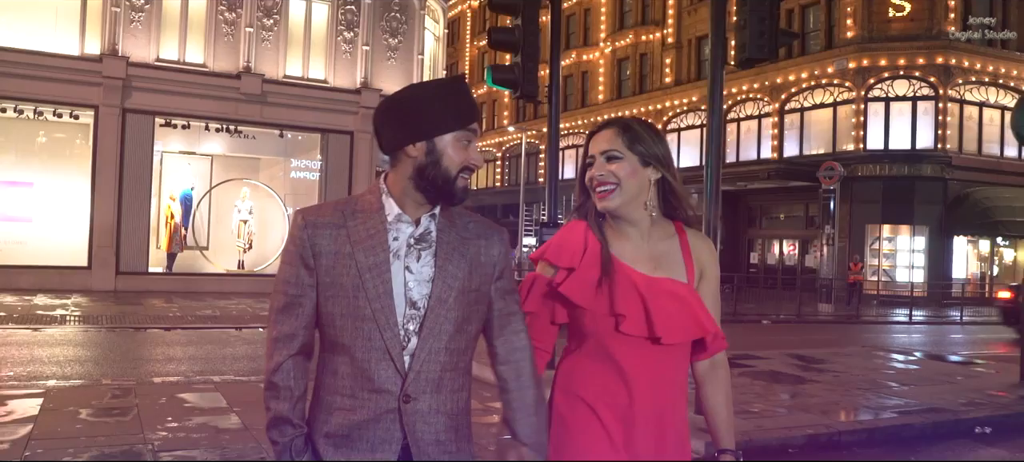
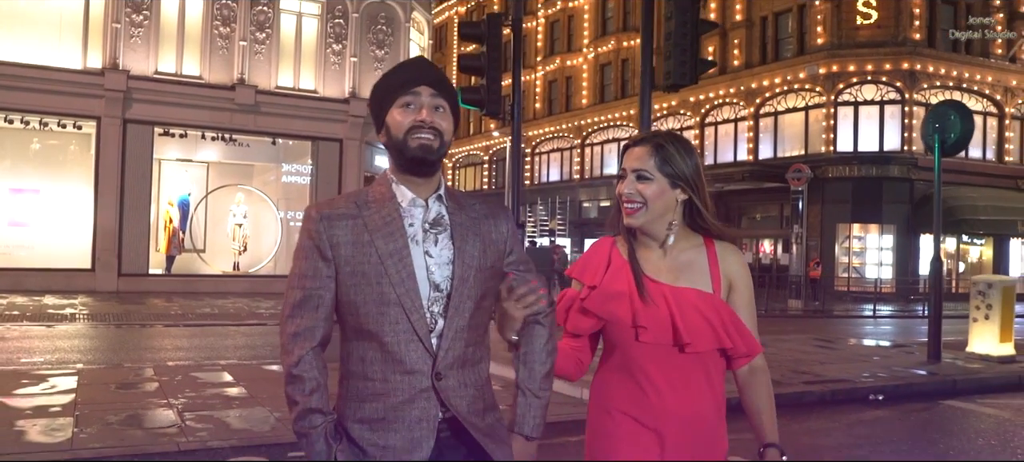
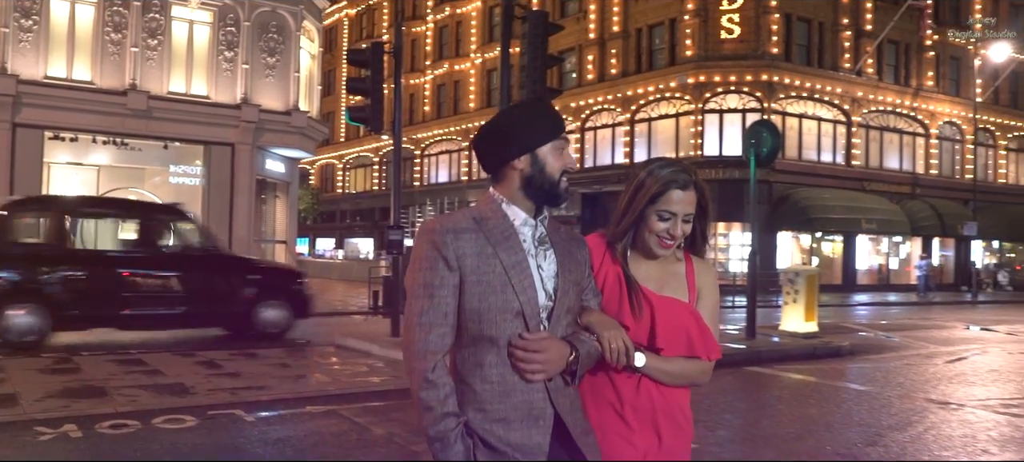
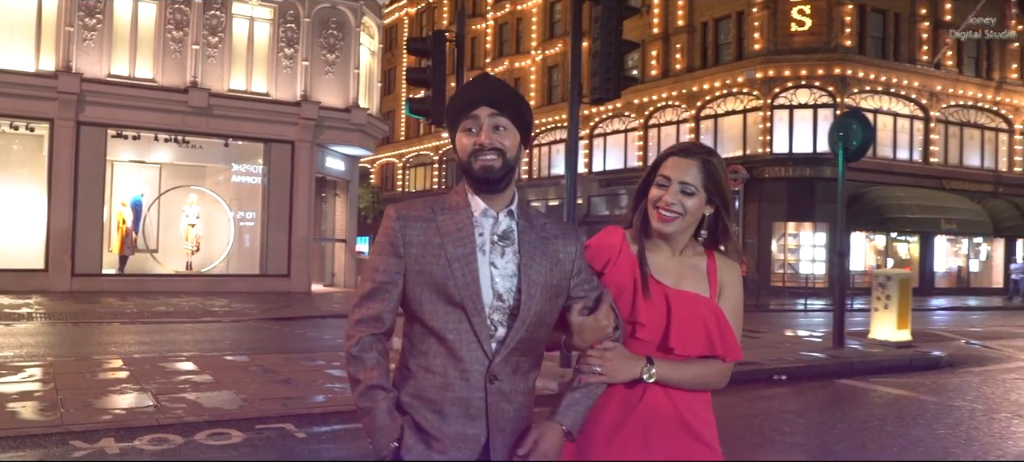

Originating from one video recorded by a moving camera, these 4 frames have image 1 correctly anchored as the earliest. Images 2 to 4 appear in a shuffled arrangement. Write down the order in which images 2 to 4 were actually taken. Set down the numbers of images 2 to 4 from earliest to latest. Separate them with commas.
2, 4, 3
